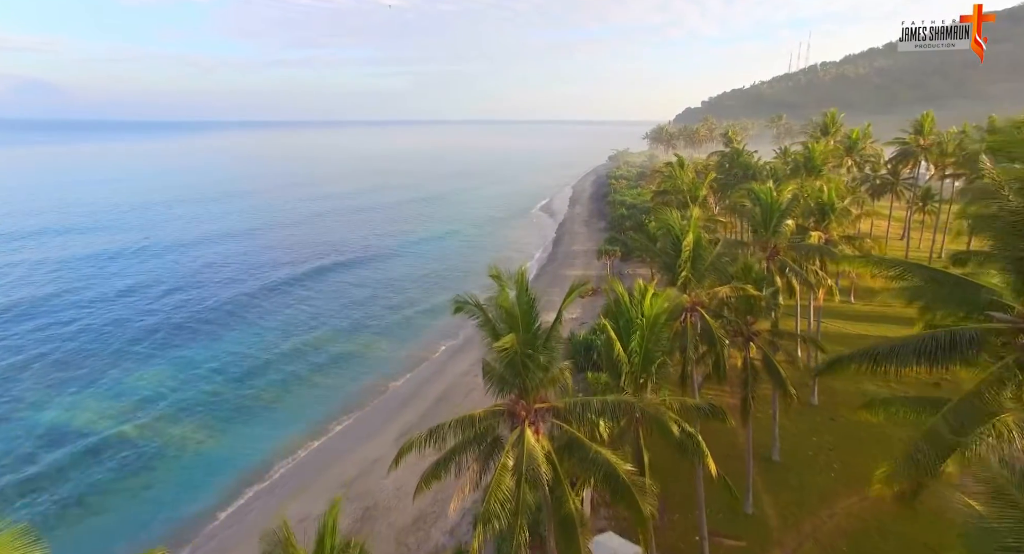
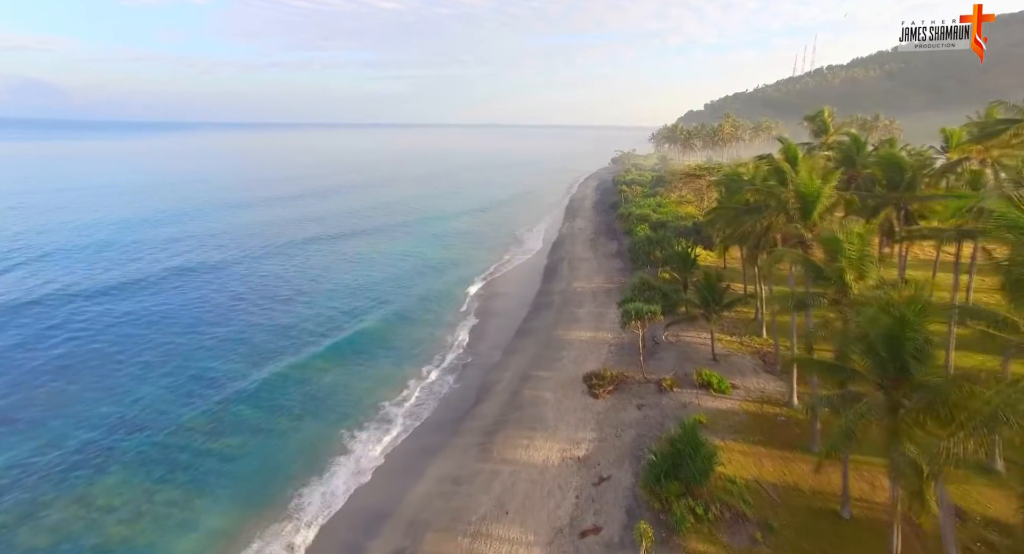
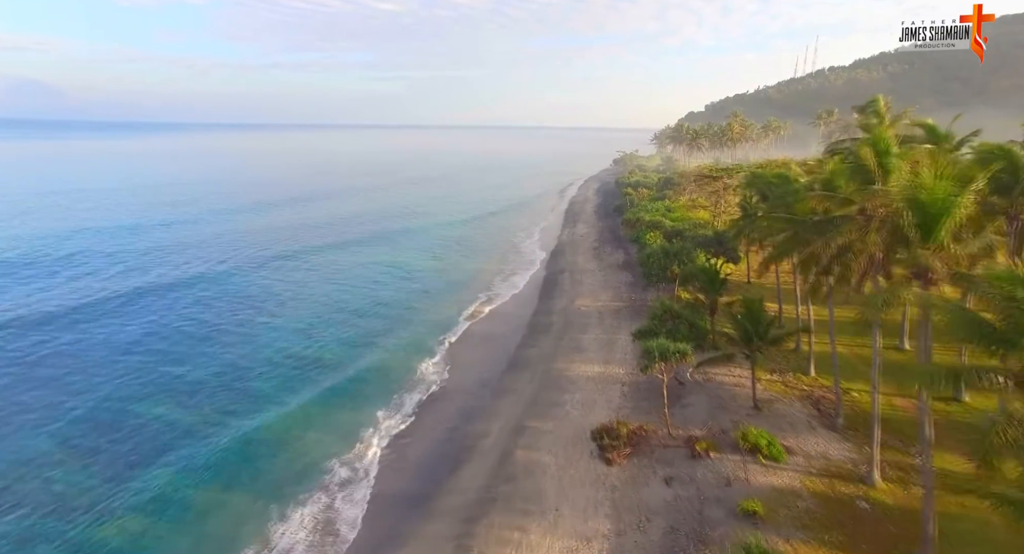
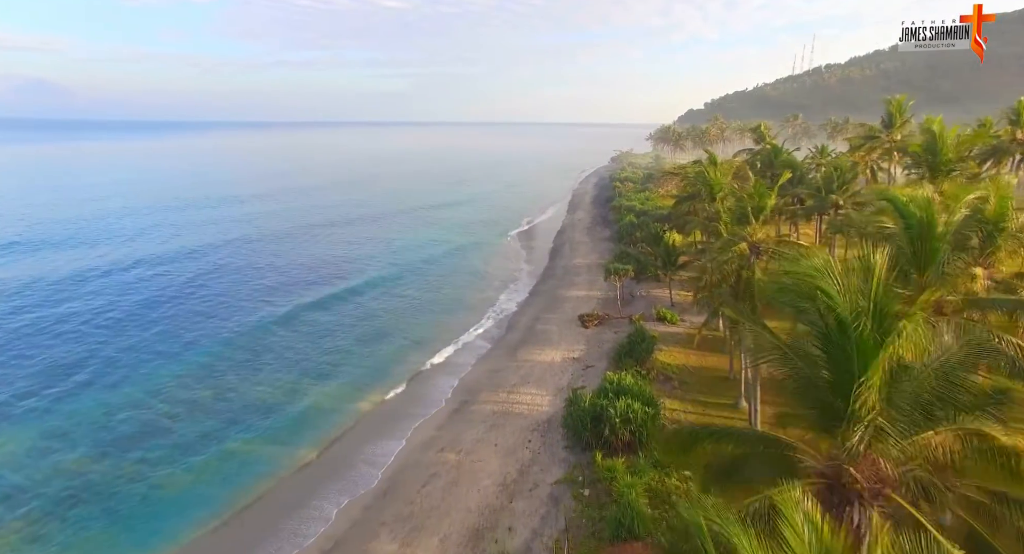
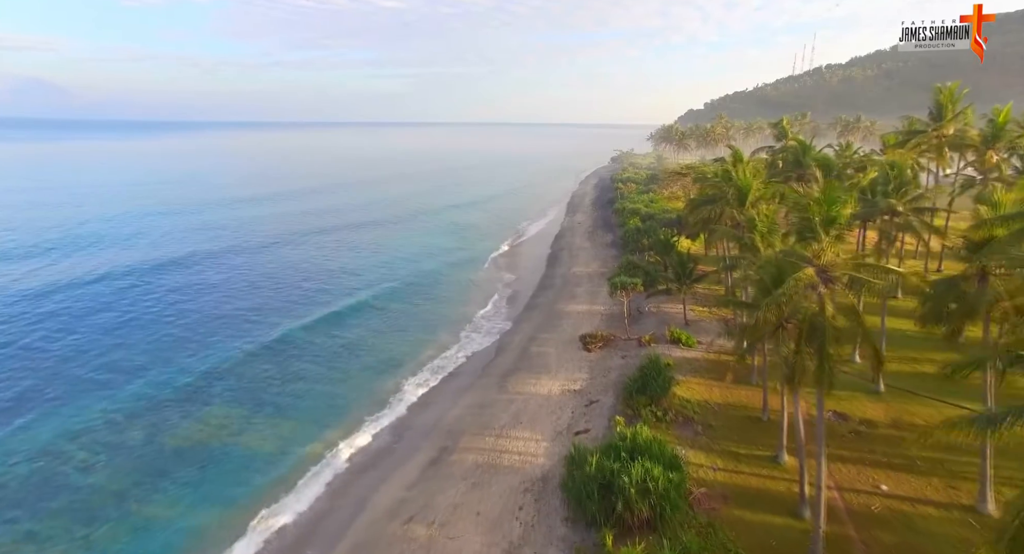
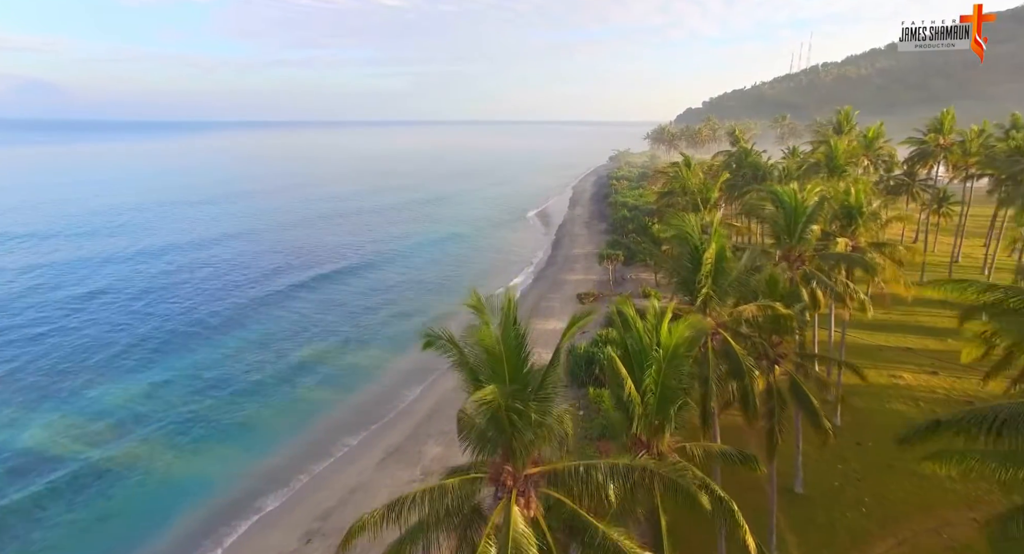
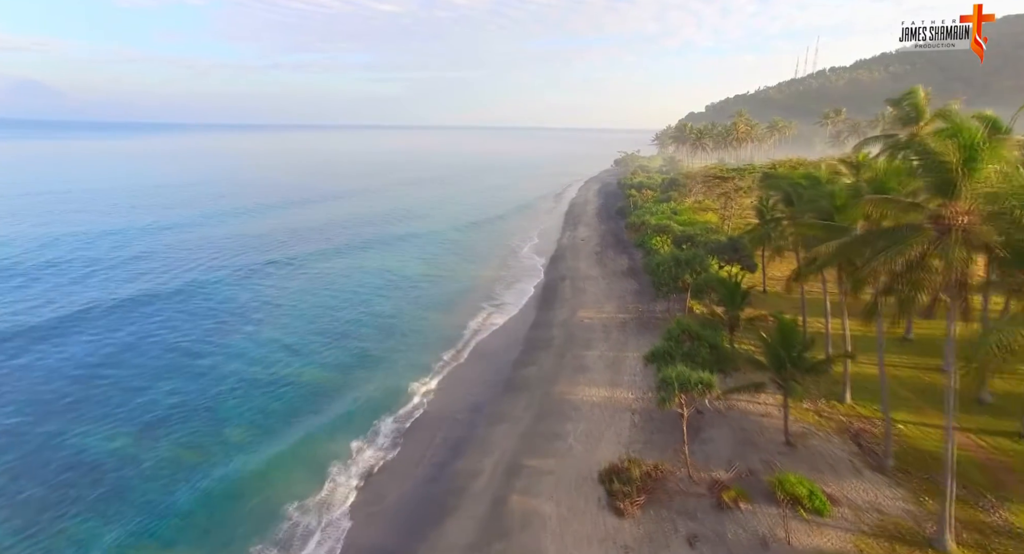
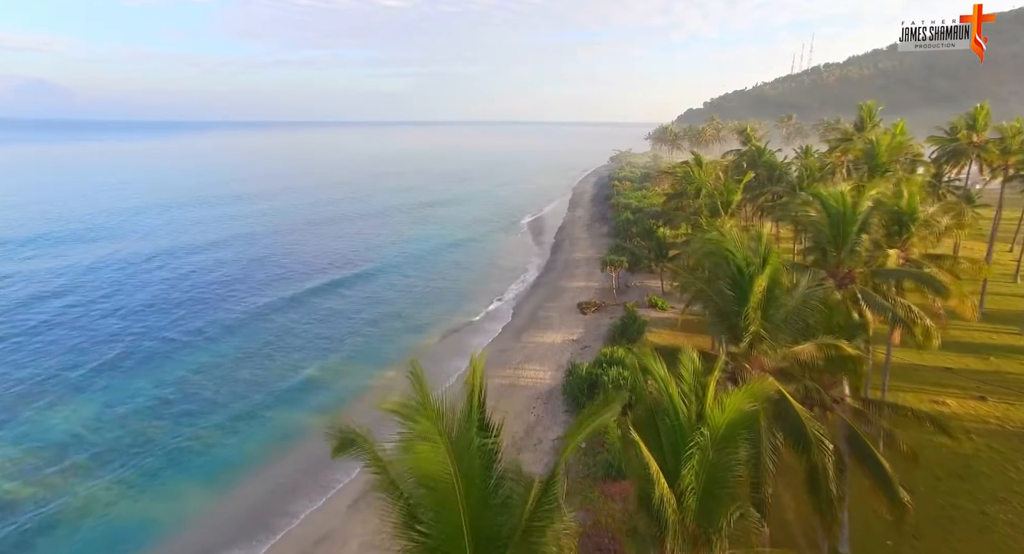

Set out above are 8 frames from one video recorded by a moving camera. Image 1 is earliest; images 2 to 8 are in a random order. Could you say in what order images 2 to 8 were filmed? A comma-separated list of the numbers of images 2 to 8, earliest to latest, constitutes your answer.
6, 8, 4, 5, 2, 3, 7
